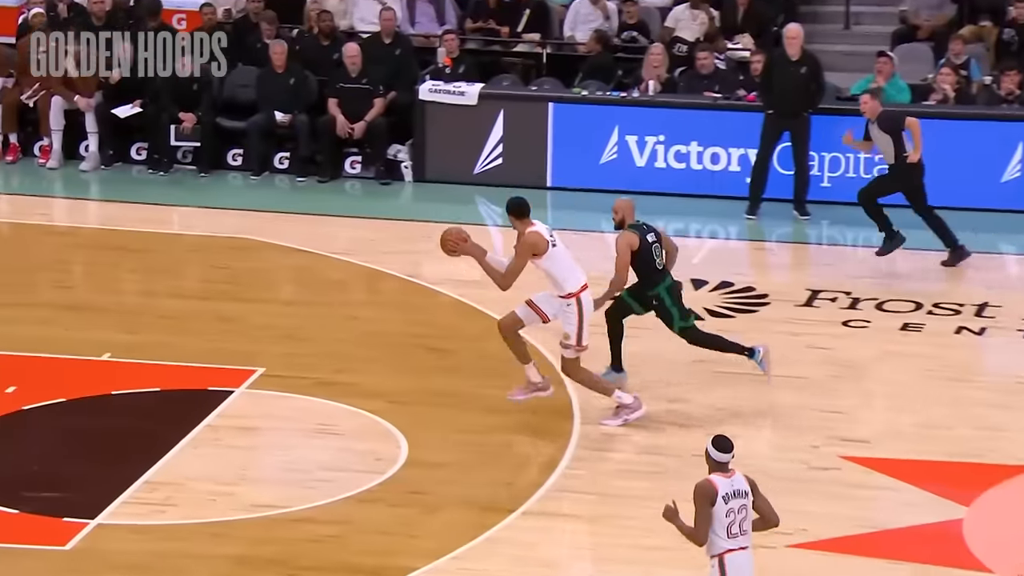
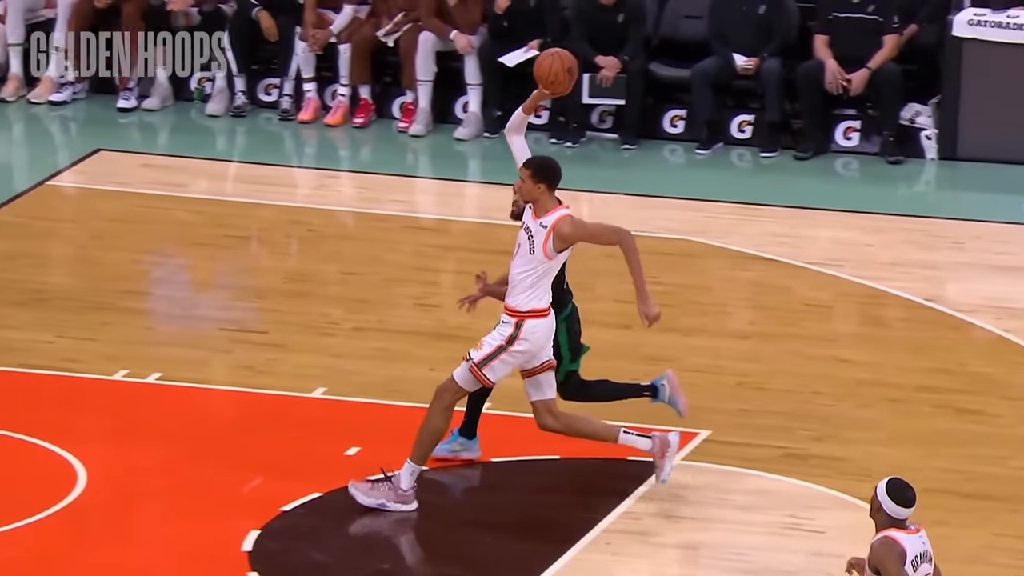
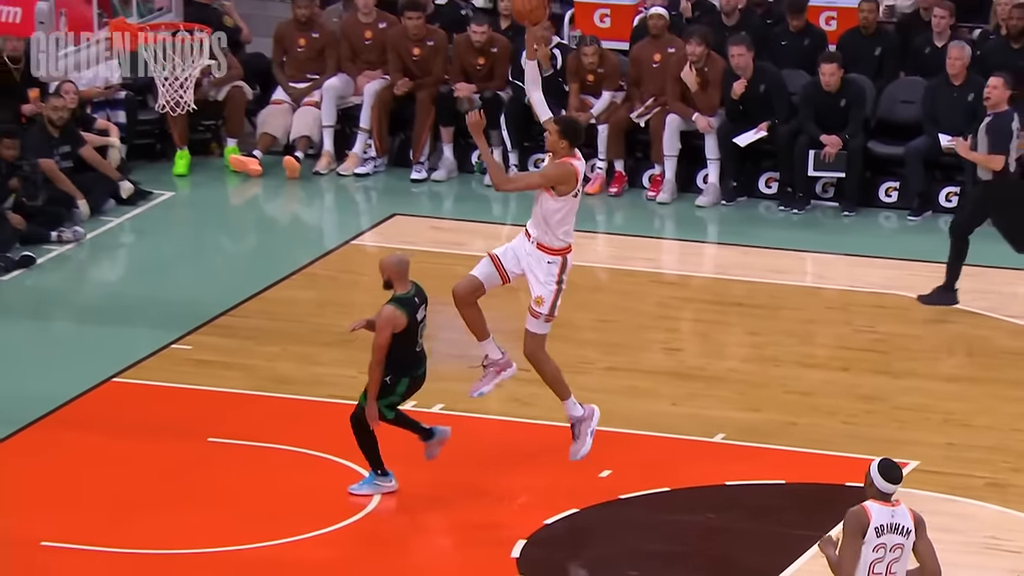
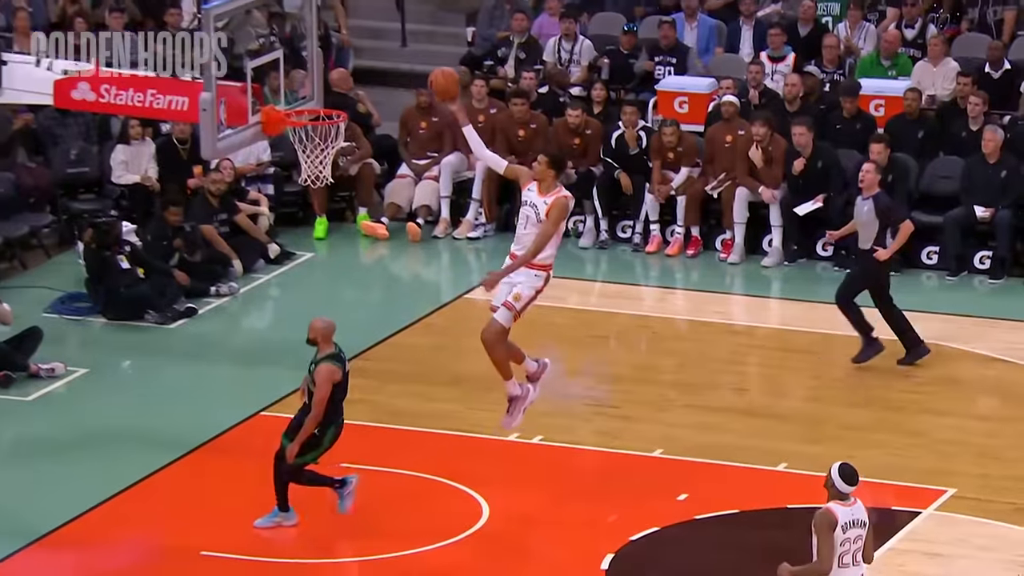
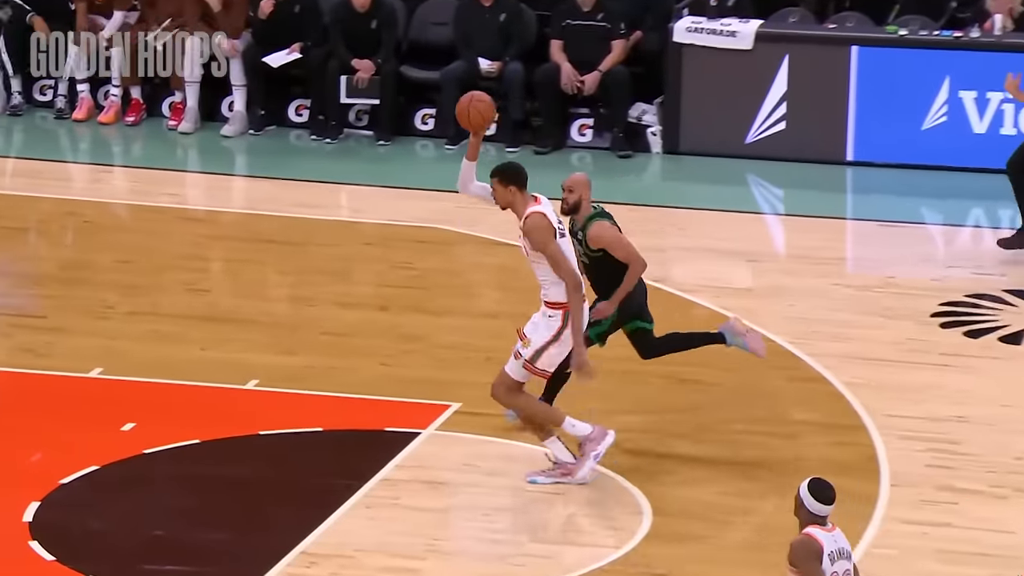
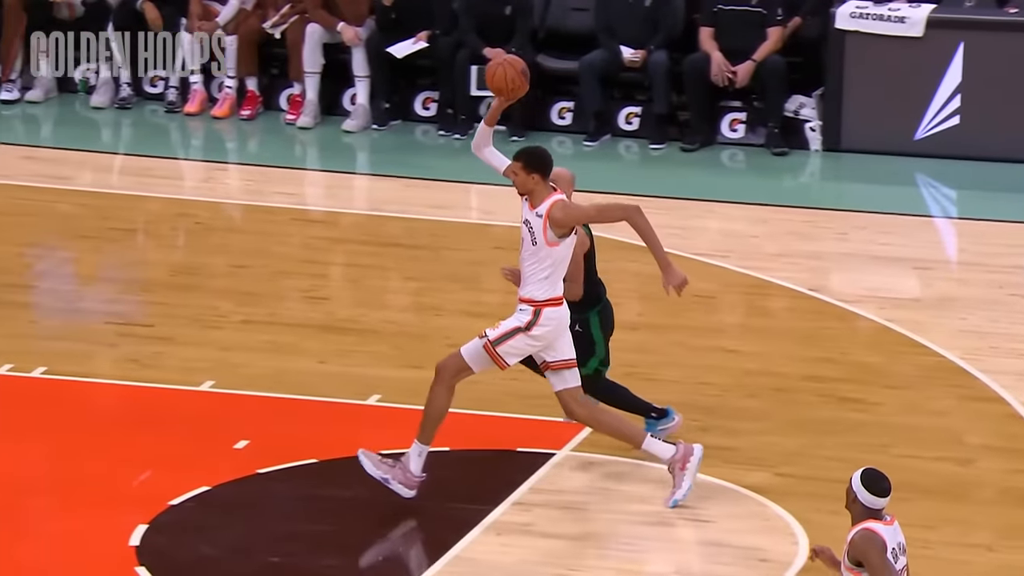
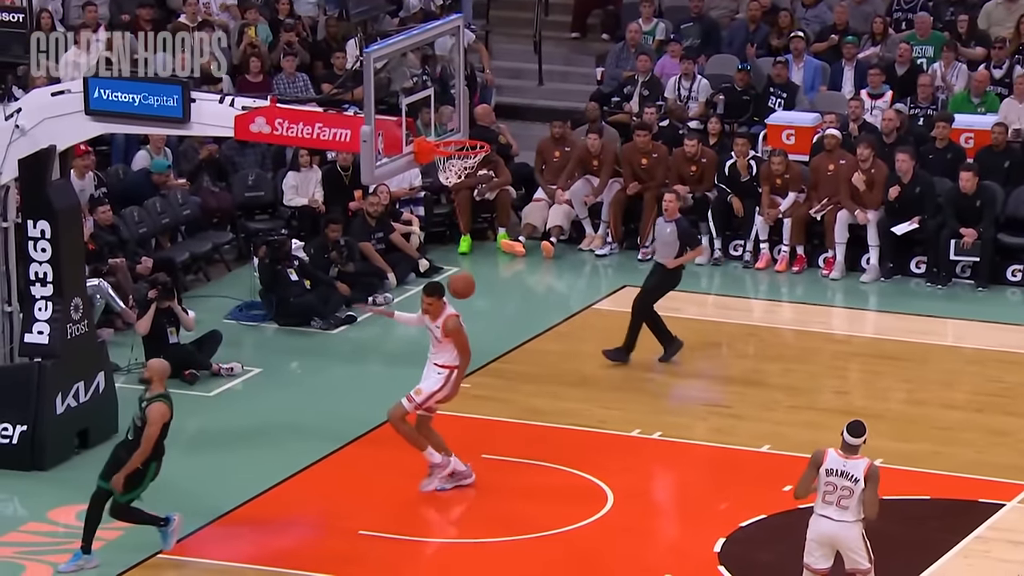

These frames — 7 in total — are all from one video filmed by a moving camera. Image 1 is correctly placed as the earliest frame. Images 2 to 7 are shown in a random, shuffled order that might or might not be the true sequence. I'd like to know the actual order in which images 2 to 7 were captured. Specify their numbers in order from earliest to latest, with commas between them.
5, 6, 2, 3, 4, 7
